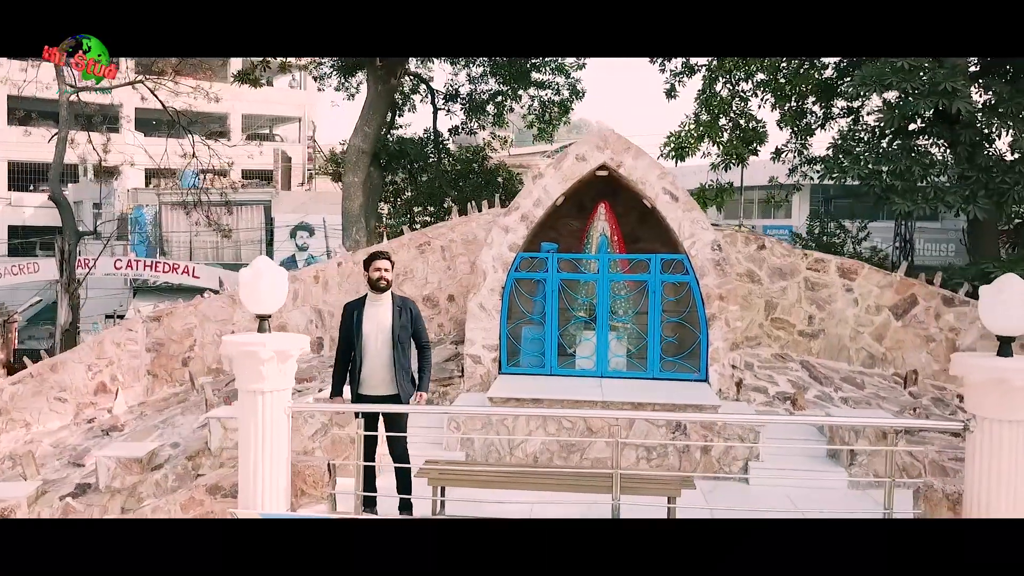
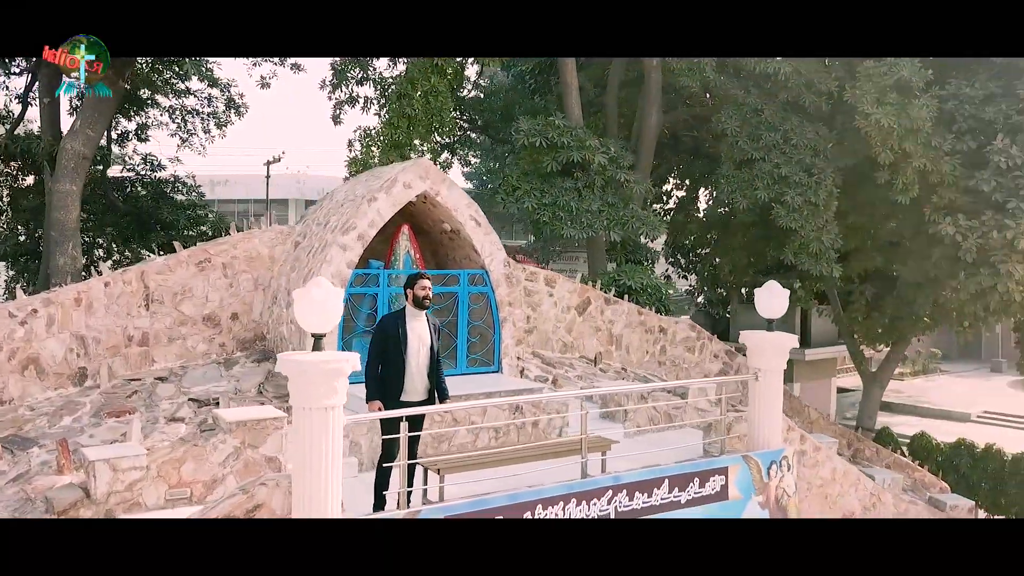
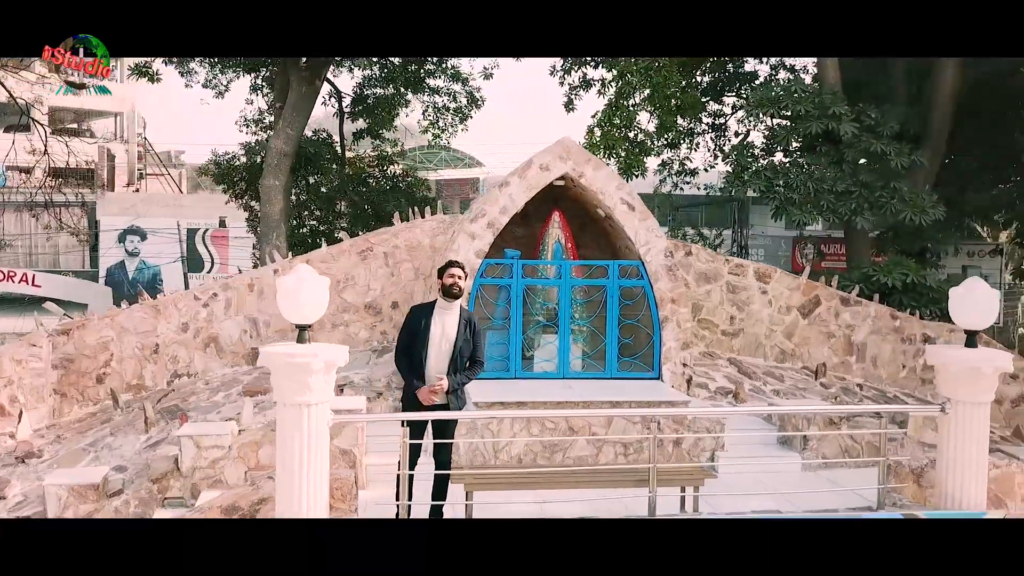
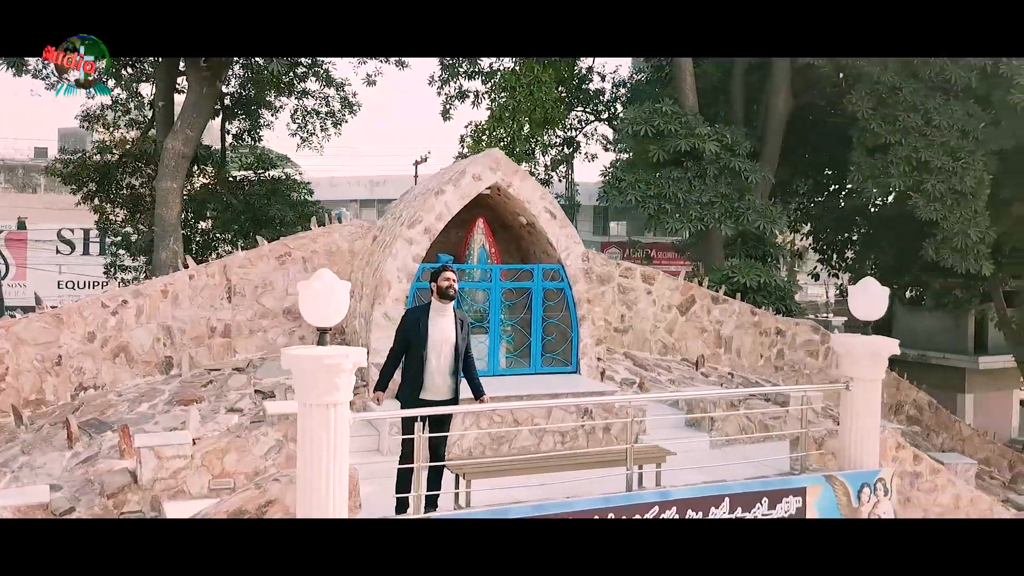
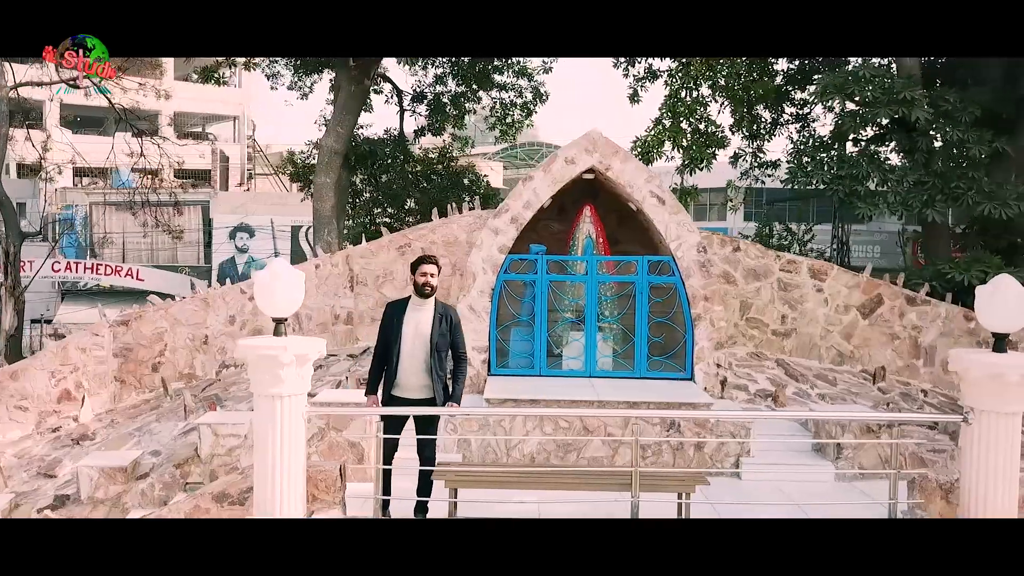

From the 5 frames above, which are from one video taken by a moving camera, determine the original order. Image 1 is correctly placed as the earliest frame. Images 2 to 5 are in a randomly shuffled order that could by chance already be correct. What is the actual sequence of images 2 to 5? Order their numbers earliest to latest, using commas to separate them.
5, 3, 4, 2
